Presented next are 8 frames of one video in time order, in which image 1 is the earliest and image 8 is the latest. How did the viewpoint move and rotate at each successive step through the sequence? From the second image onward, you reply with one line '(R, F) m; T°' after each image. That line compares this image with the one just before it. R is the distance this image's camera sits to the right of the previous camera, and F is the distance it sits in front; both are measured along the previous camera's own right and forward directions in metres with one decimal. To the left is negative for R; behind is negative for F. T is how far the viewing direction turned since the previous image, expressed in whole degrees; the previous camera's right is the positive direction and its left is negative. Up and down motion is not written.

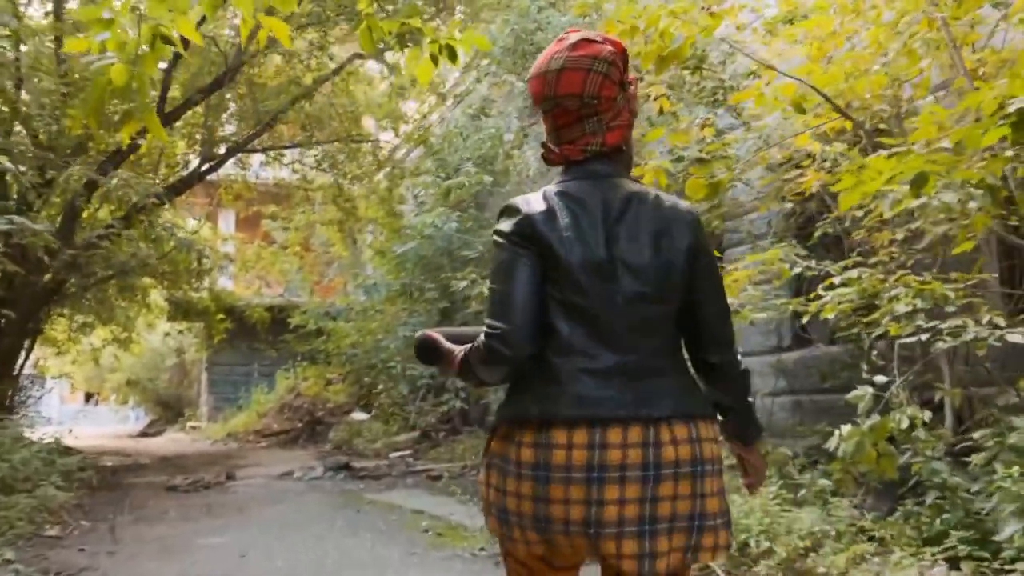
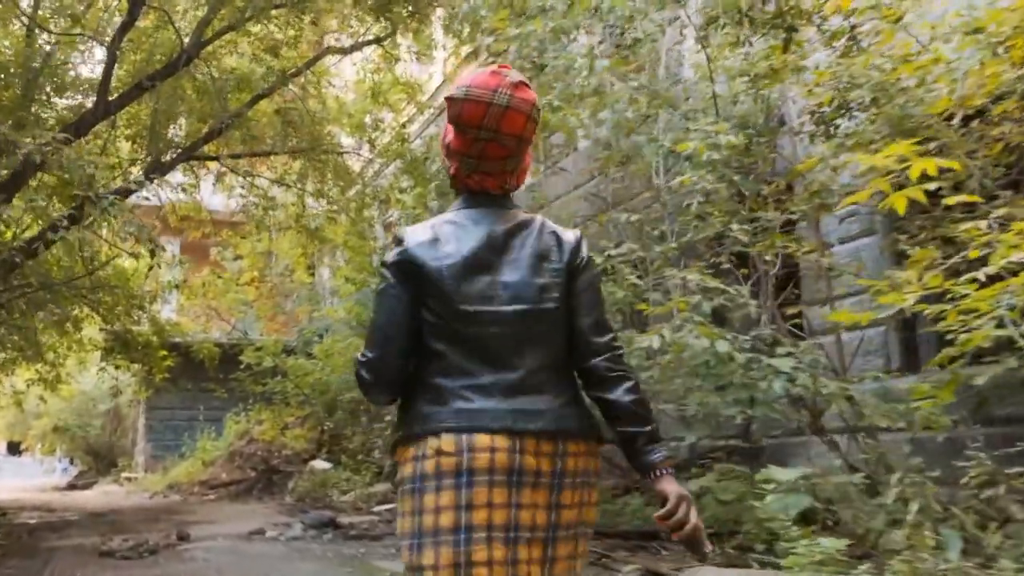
(-0.4, +1.1) m; +3°
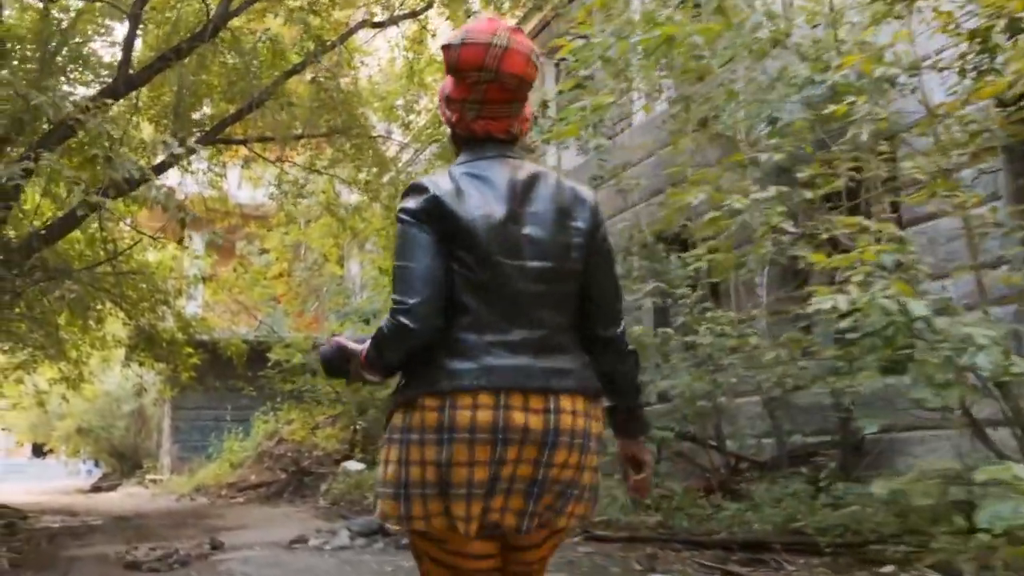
(-0.2, +0.5) m; -1°
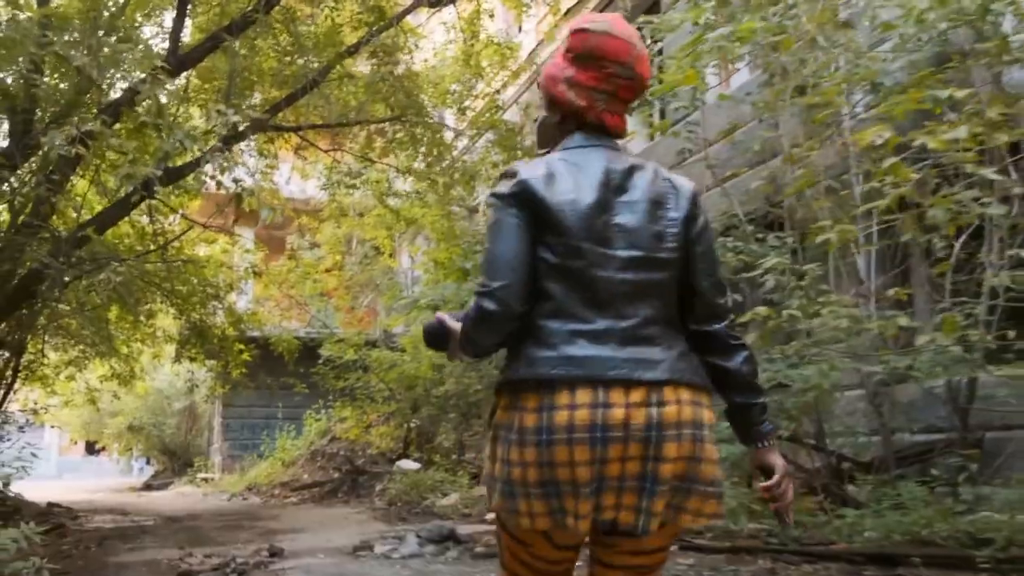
(-0.1, +0.3) m; -3°
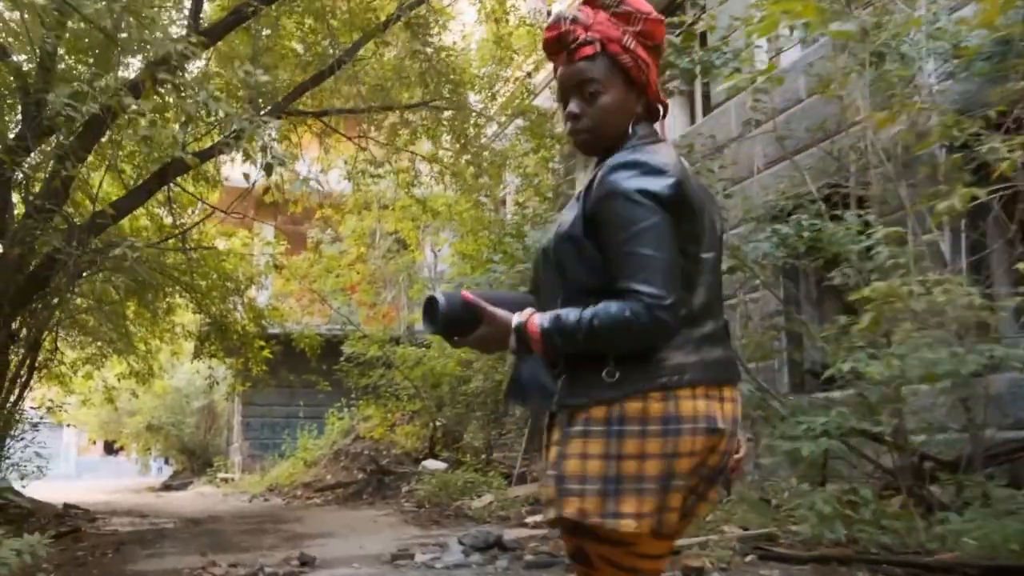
(-0.1, +0.3) m; -1°
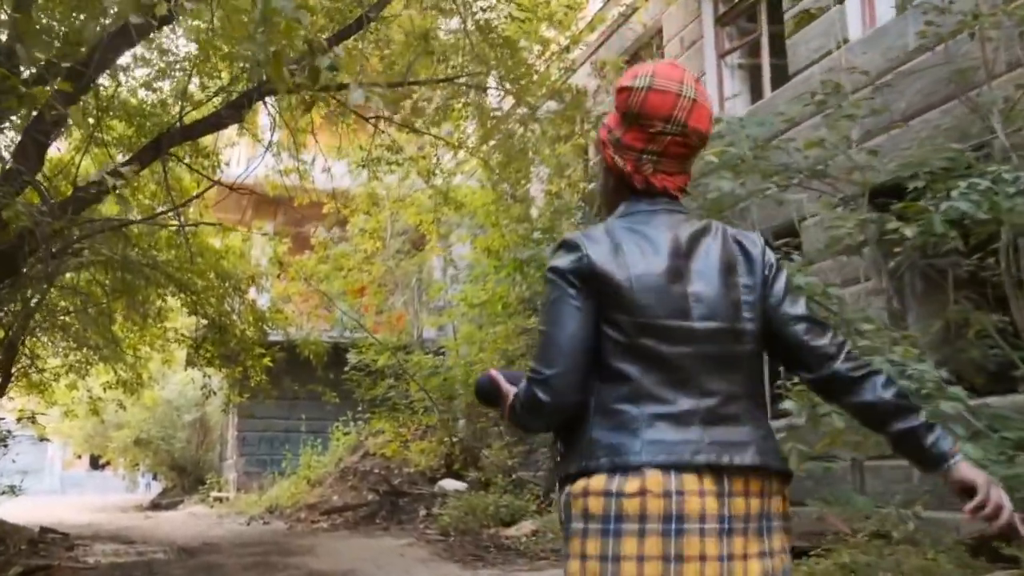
(-0.3, +0.8) m; +1°
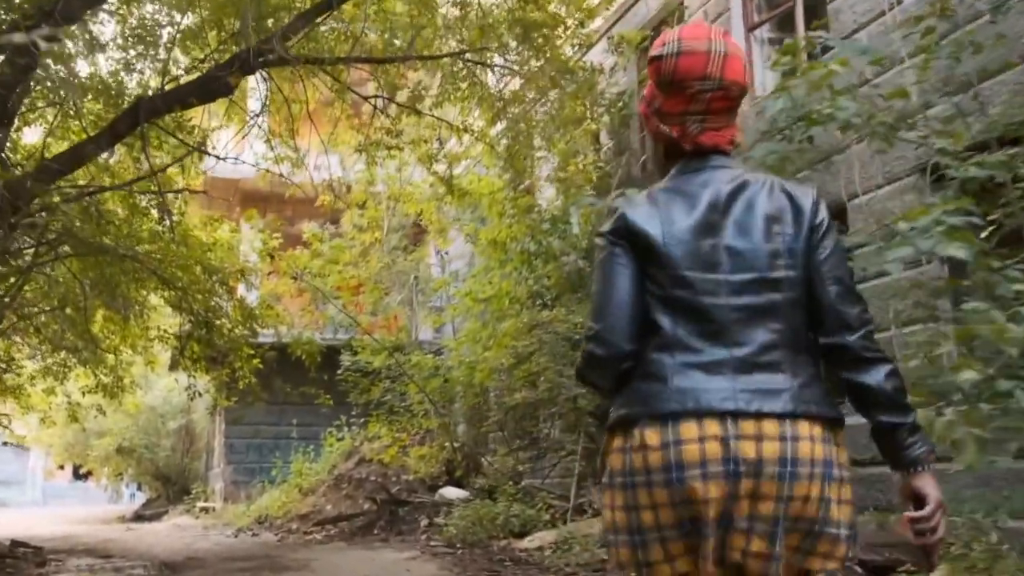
(-0.1, +0.5) m; +1°
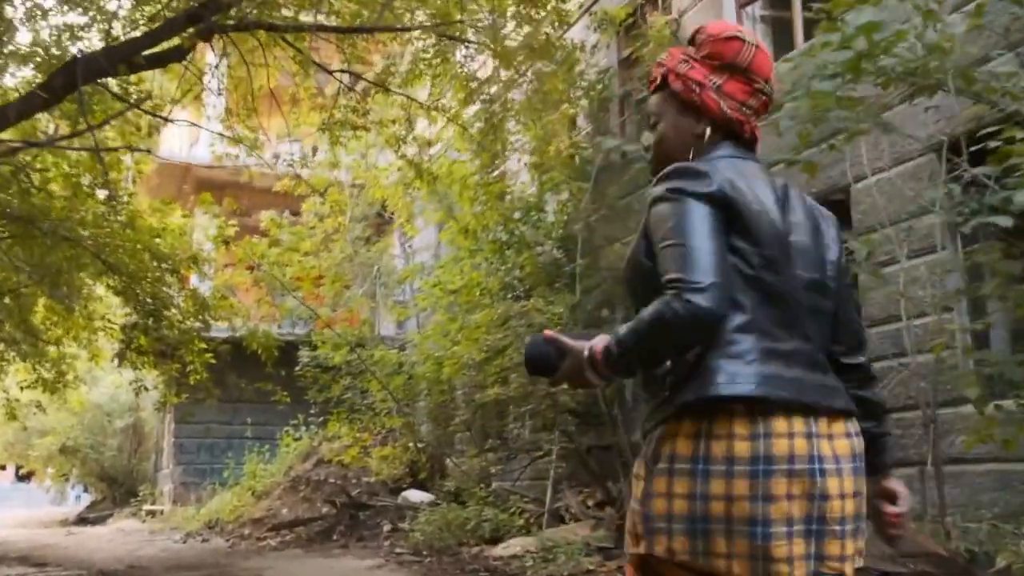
(-0.1, +0.4) m; +2°
